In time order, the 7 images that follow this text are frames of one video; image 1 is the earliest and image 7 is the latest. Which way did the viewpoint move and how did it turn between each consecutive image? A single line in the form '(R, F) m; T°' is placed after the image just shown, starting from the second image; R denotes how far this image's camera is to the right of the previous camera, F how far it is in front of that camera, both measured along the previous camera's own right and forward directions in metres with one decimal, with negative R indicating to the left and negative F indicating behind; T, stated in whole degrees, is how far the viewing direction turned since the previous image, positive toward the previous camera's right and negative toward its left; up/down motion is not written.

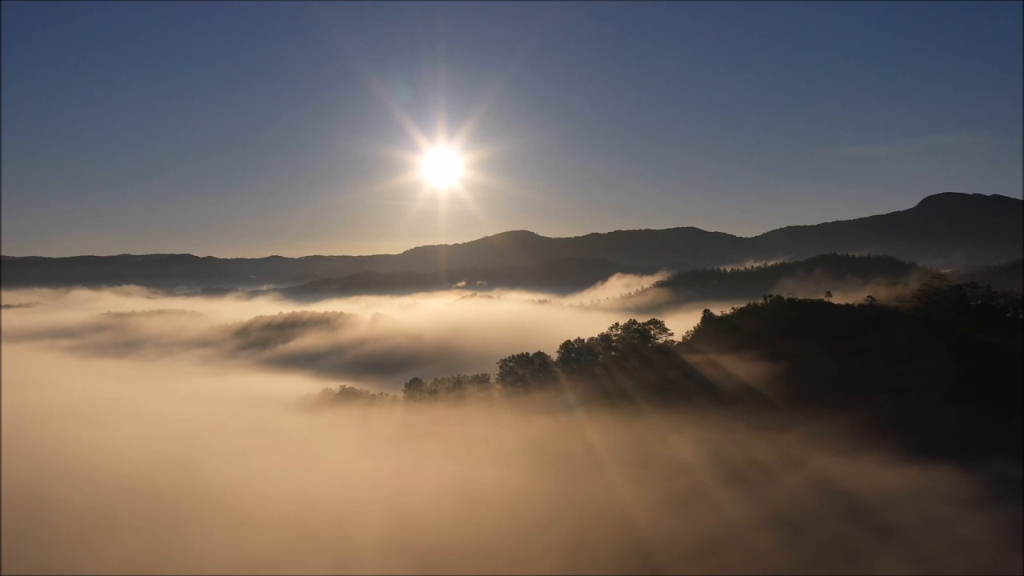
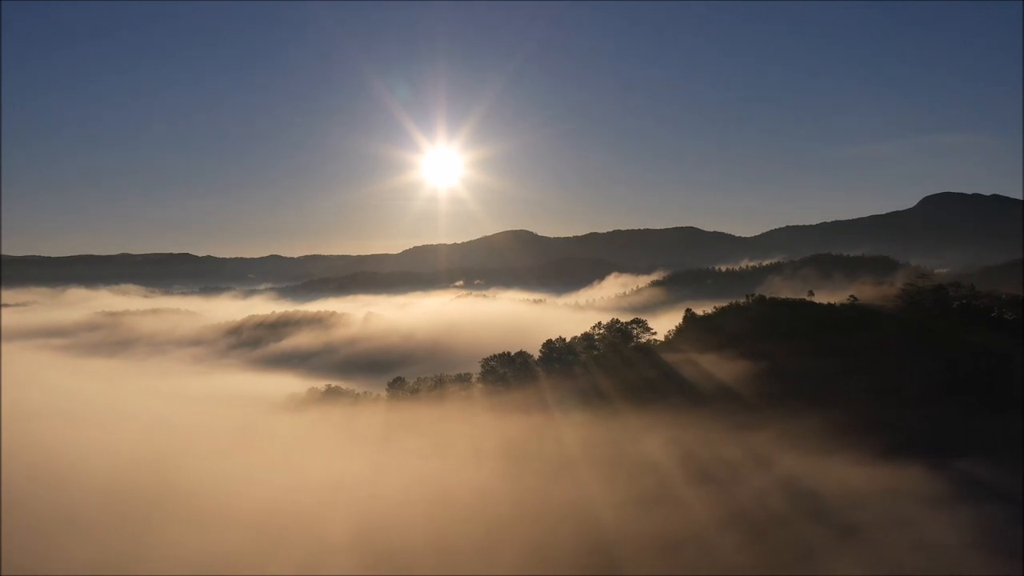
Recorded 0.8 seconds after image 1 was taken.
(+1.7, +0.1) m; 0°
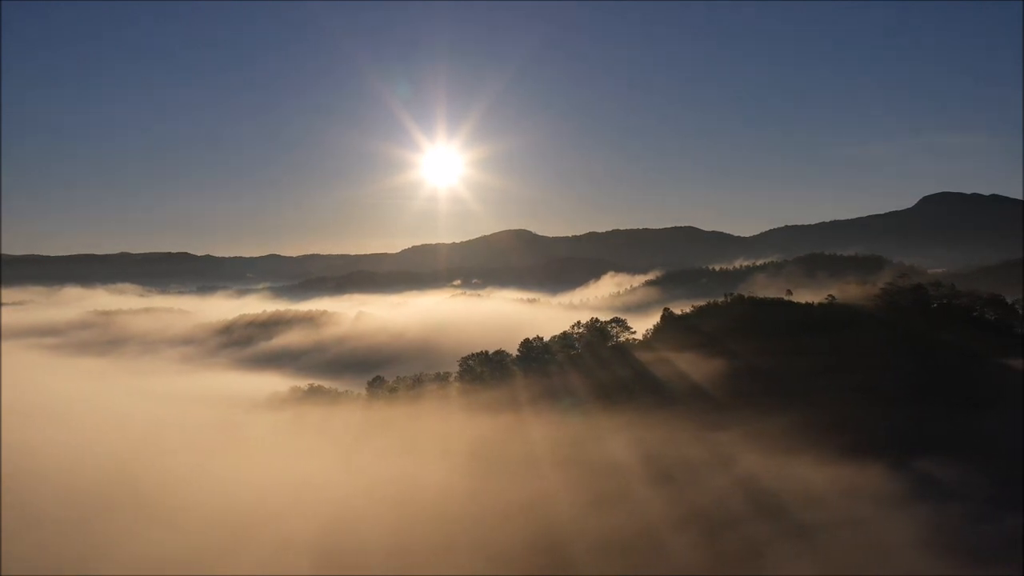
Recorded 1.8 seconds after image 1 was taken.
(+2.1, +0.2) m; 0°
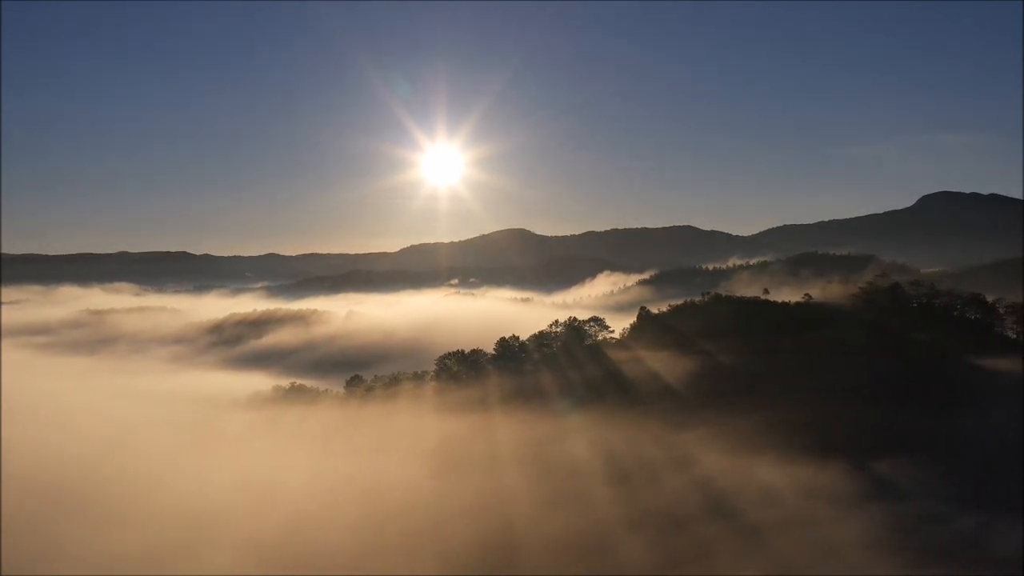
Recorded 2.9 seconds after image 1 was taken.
(+2.2, +0.2) m; 0°
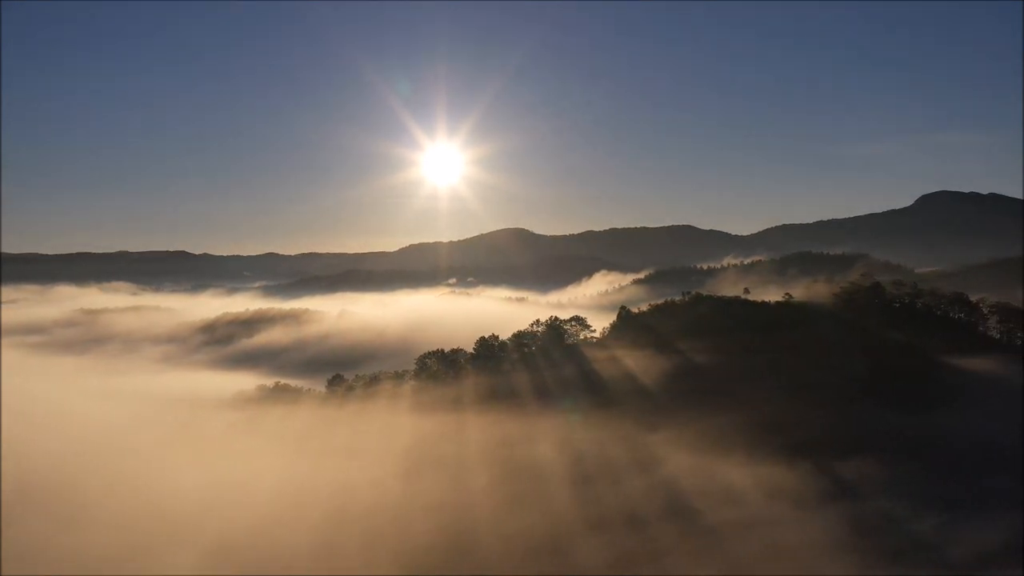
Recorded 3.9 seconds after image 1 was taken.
(+1.9, +0.2) m; 0°
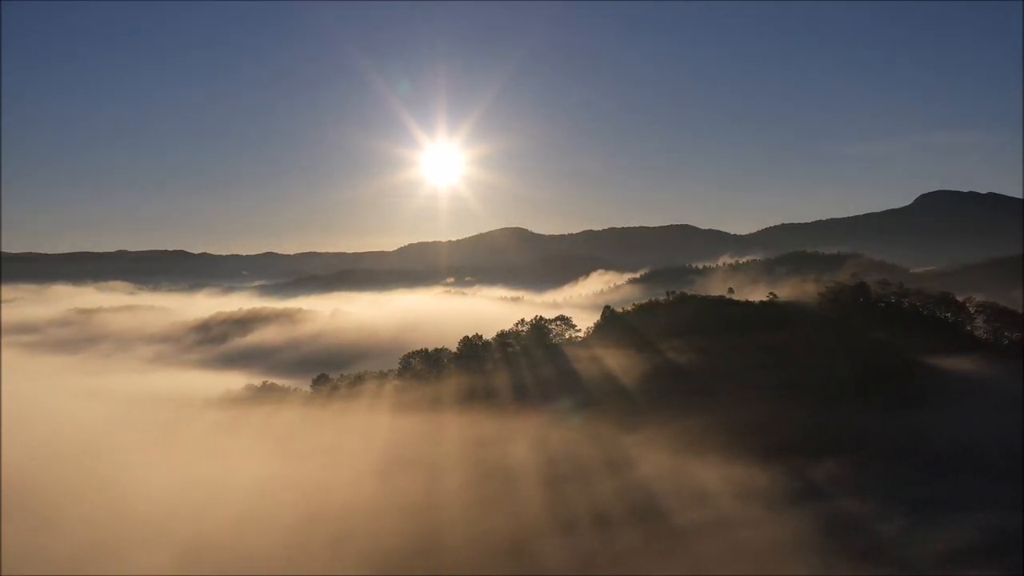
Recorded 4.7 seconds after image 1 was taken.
(+1.5, +0.2) m; 0°
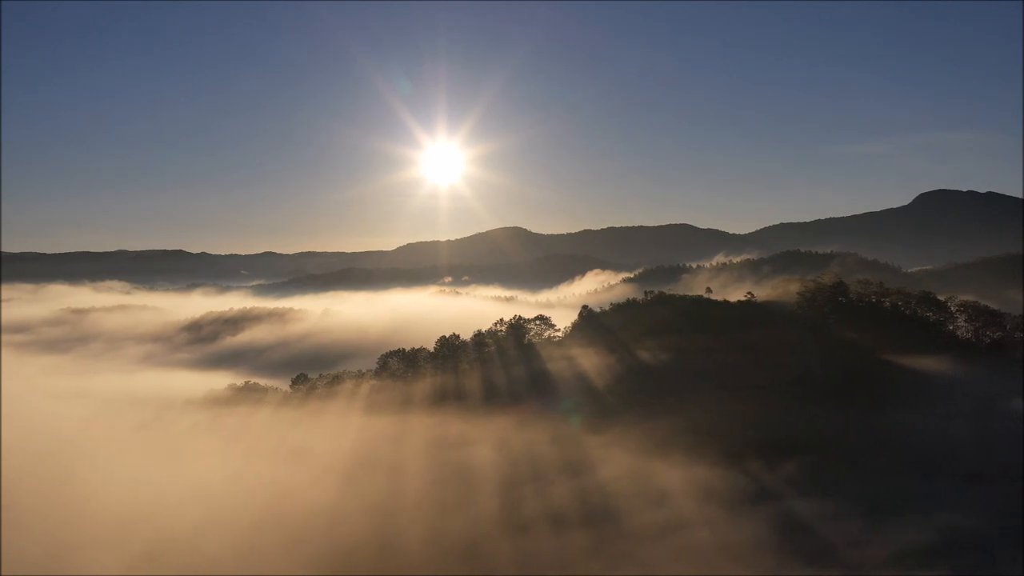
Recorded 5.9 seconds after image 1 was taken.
(+2.1, +0.2) m; 0°
